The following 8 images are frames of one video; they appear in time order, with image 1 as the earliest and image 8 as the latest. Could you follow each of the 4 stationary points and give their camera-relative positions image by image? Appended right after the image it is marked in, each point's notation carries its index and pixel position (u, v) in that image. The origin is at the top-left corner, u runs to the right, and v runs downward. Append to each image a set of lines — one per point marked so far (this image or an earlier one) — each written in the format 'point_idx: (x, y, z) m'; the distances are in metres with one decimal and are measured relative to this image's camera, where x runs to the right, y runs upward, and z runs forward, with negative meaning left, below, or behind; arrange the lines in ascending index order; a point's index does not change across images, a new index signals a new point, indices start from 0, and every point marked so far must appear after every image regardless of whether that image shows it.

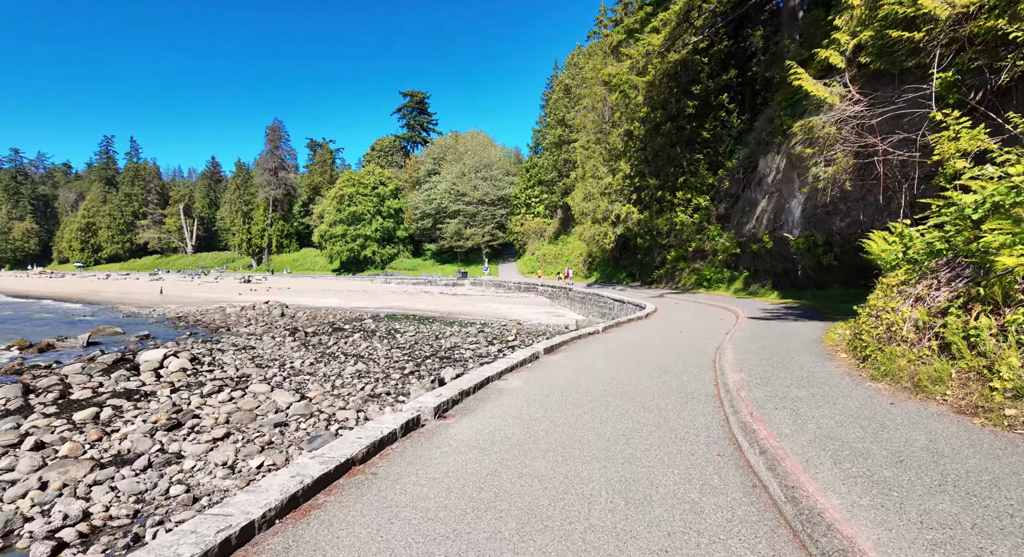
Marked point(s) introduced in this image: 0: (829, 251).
0: (+11.1, +1.0, +18.3) m
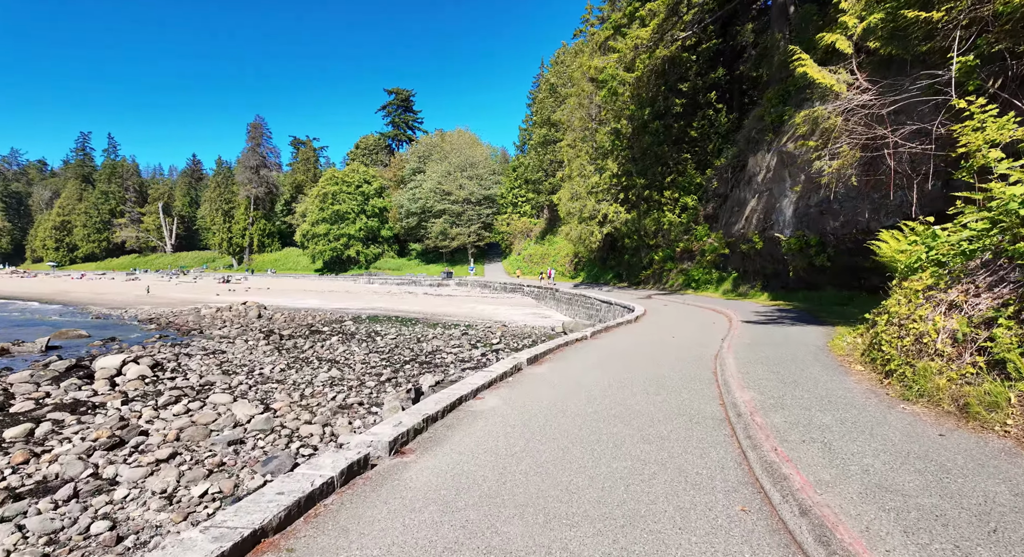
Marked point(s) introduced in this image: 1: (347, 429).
0: (+10.6, +0.9, +17.8) m
1: (-2.9, -2.7, +9.3) m
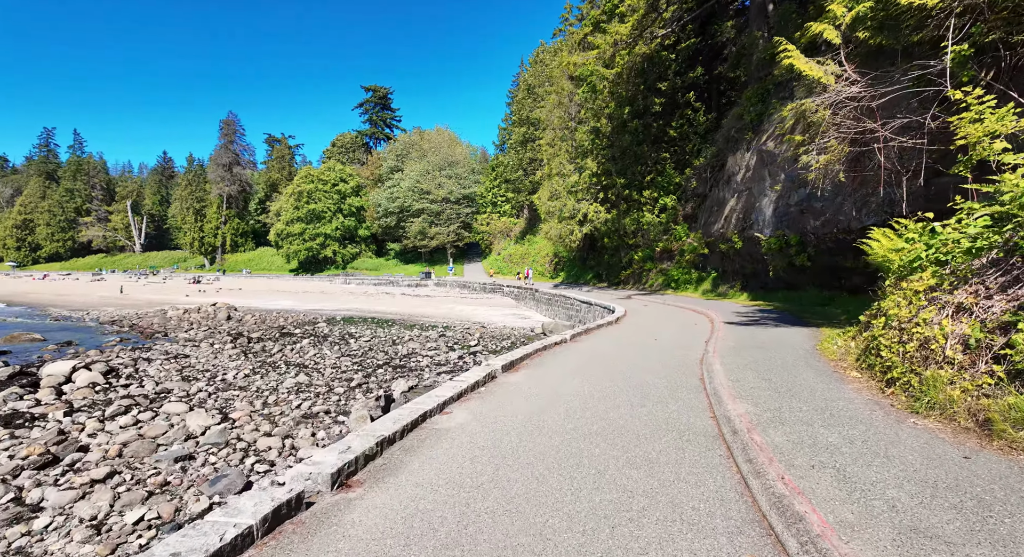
0: (+9.8, +0.9, +17.6) m
1: (-3.4, -2.7, +8.7) m
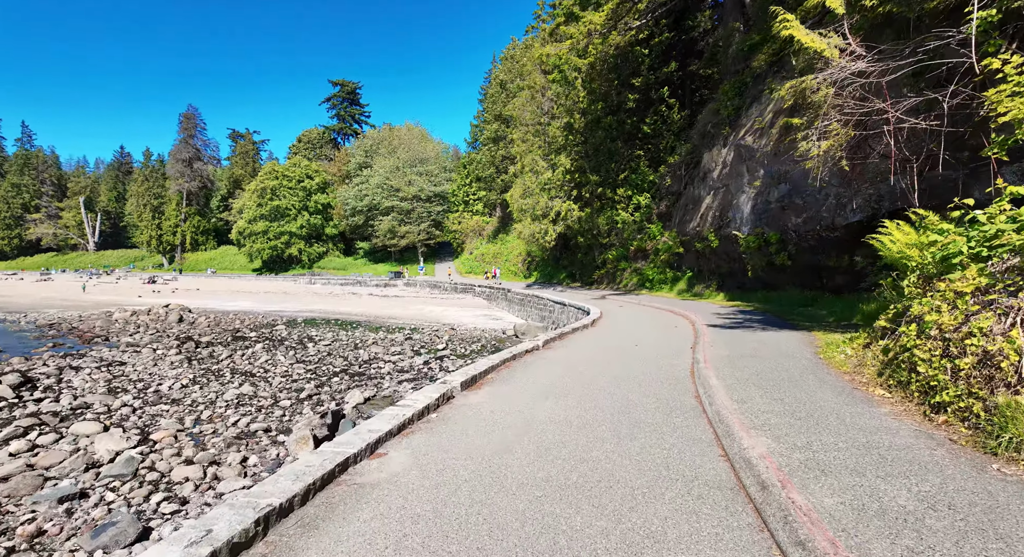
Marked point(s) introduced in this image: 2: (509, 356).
0: (+8.8, +1.0, +17.0) m
1: (-3.9, -2.7, +7.4) m
2: (0.0, -1.2, +7.7) m
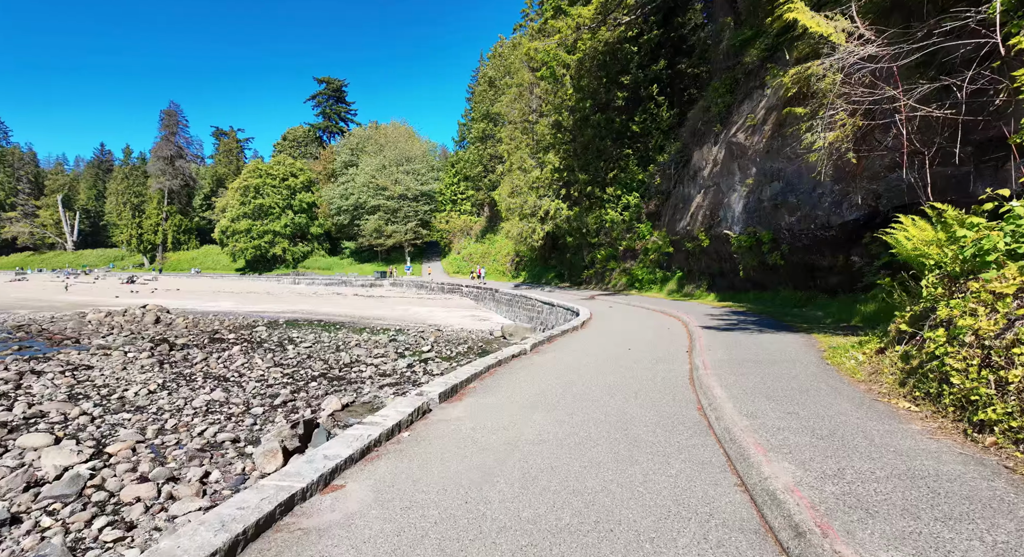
0: (+8.4, +1.0, +16.6) m
1: (-4.1, -2.7, +6.7) m
2: (-0.2, -1.2, +7.2) m
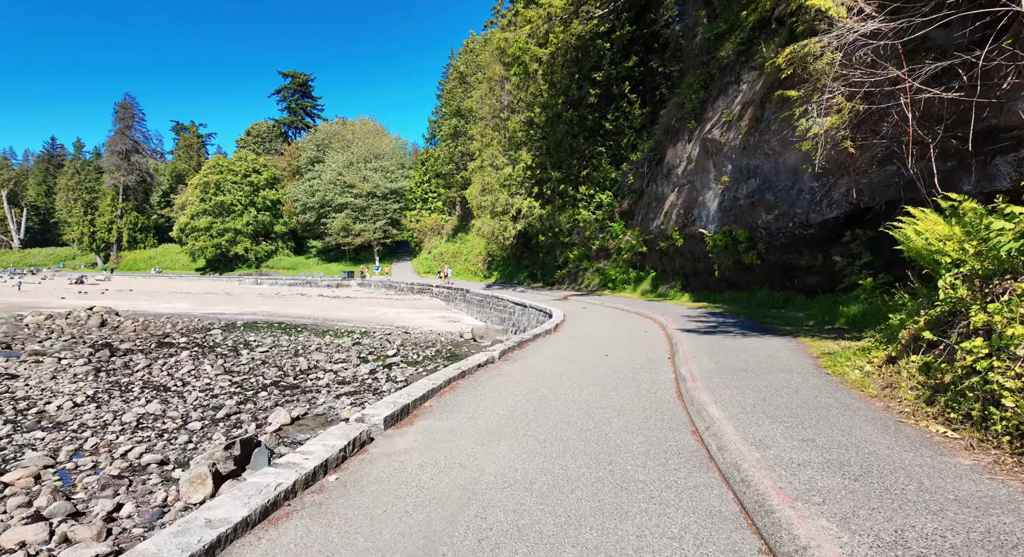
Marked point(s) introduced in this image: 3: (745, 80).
0: (+7.4, +1.0, +16.2) m
1: (-4.5, -2.7, +5.7) m
2: (-0.7, -1.2, +6.3) m
3: (+7.6, +6.4, +17.0) m
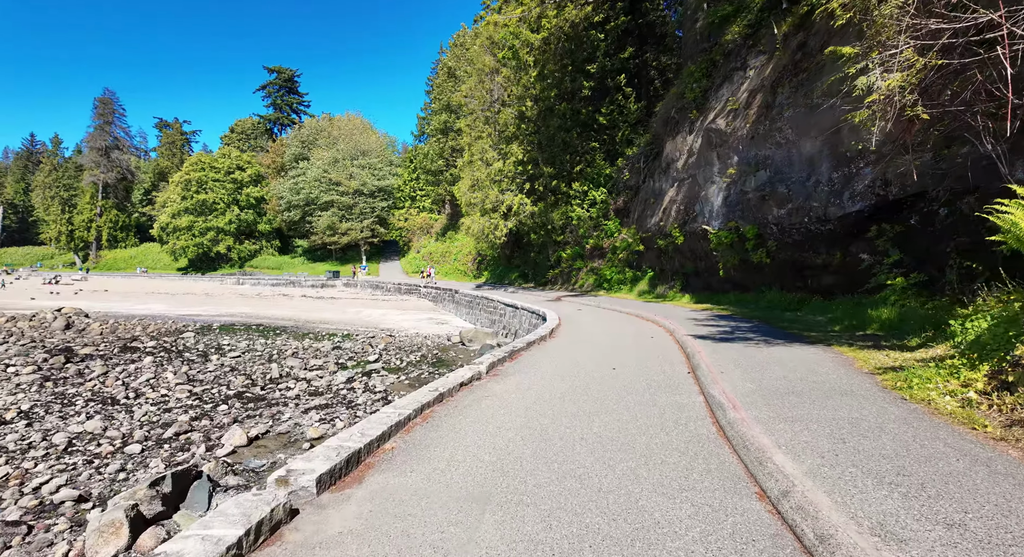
0: (+7.2, +1.0, +15.1) m
1: (-4.6, -2.7, +4.3) m
2: (-0.8, -1.1, +5.0) m
3: (+7.3, +6.4, +15.8) m
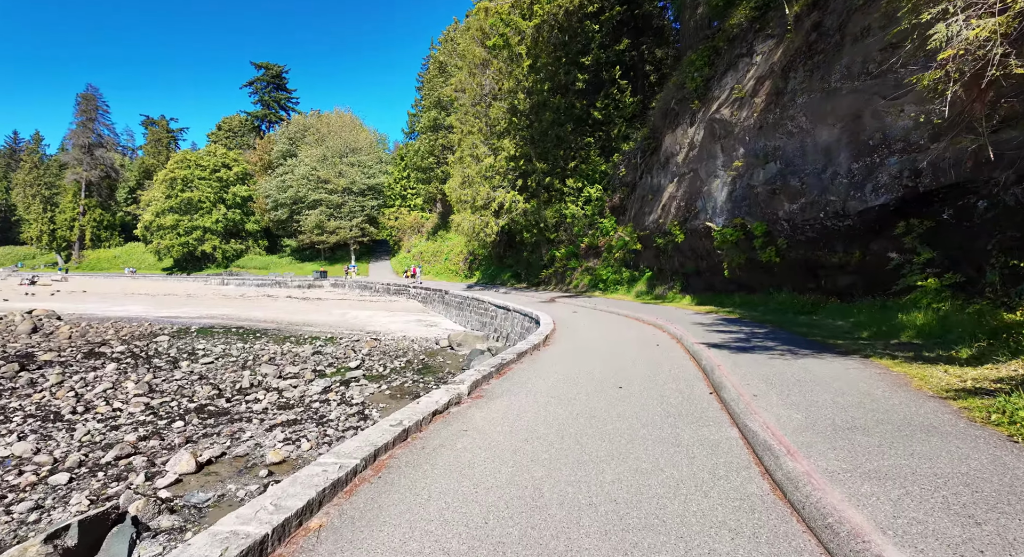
0: (+6.9, +1.0, +14.1) m
1: (-4.7, -2.7, +3.2) m
2: (-0.9, -1.2, +3.9) m
3: (+7.0, +6.4, +14.8) m
